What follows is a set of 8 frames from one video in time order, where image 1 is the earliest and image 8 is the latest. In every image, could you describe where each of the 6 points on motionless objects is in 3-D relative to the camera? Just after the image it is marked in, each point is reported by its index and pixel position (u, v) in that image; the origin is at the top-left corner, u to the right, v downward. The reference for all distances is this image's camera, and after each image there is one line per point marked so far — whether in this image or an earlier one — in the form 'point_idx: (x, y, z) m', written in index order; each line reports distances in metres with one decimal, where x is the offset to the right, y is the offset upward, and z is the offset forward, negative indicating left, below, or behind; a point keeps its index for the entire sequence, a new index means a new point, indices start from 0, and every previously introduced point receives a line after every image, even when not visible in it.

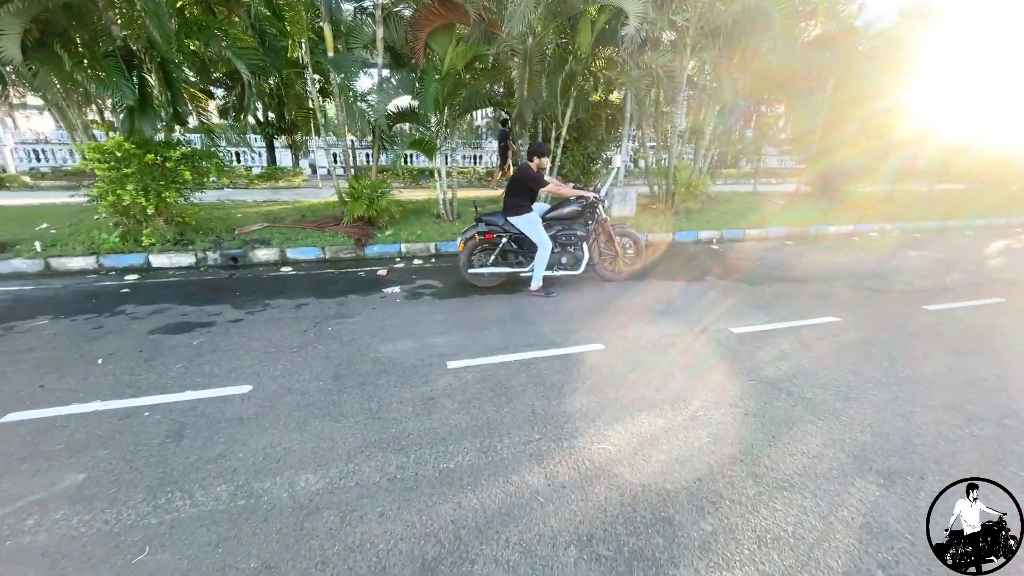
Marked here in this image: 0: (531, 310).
0: (+0.2, -0.2, +5.0) m
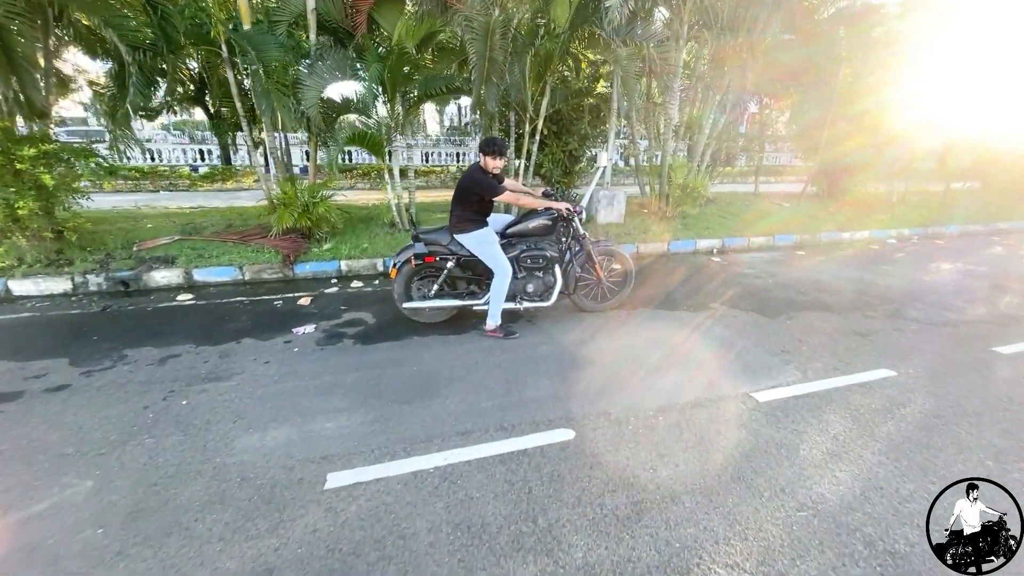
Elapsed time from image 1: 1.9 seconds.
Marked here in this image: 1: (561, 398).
0: (-0.3, -0.6, +3.7) m
1: (+0.3, -0.8, +3.2) m
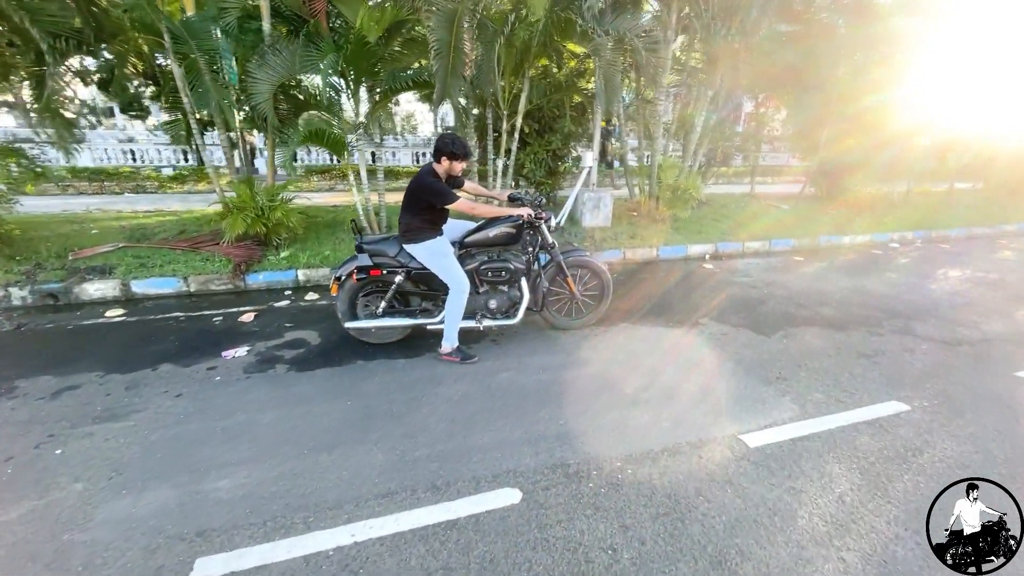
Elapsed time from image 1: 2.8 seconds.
0: (-0.6, -0.8, +3.2) m
1: (0.0, -0.9, +2.7) m
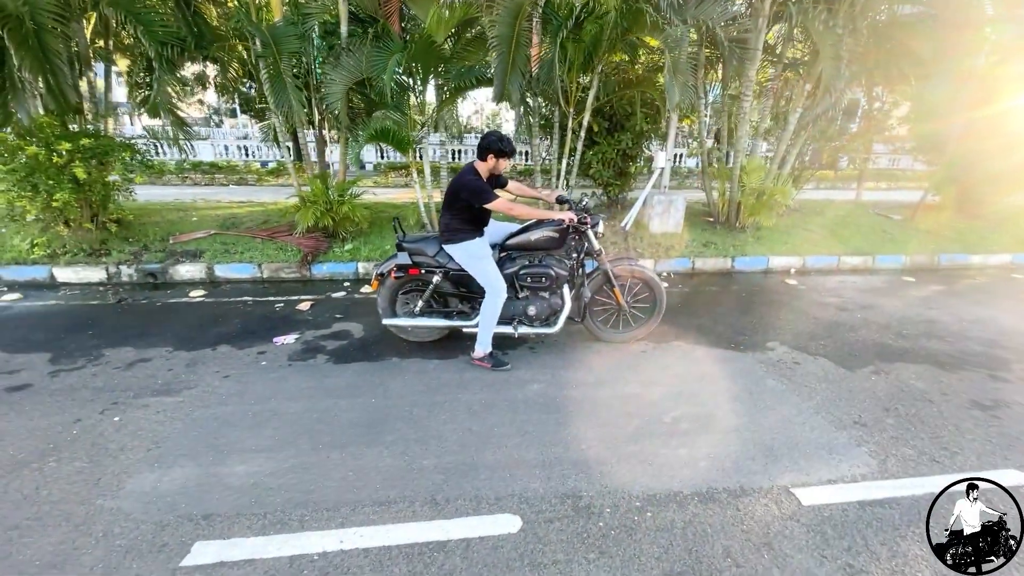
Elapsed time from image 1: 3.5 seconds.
0: (-0.4, -0.8, +3.1) m
1: (+0.1, -1.0, +2.5) m
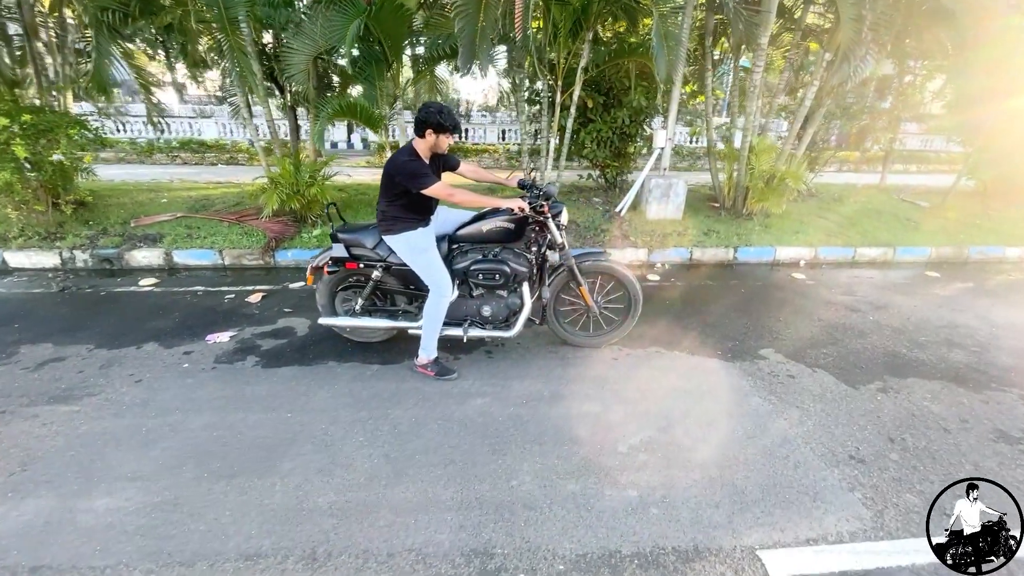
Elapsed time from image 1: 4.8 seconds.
0: (-0.8, -0.8, +2.7) m
1: (-0.4, -1.0, +2.1) m
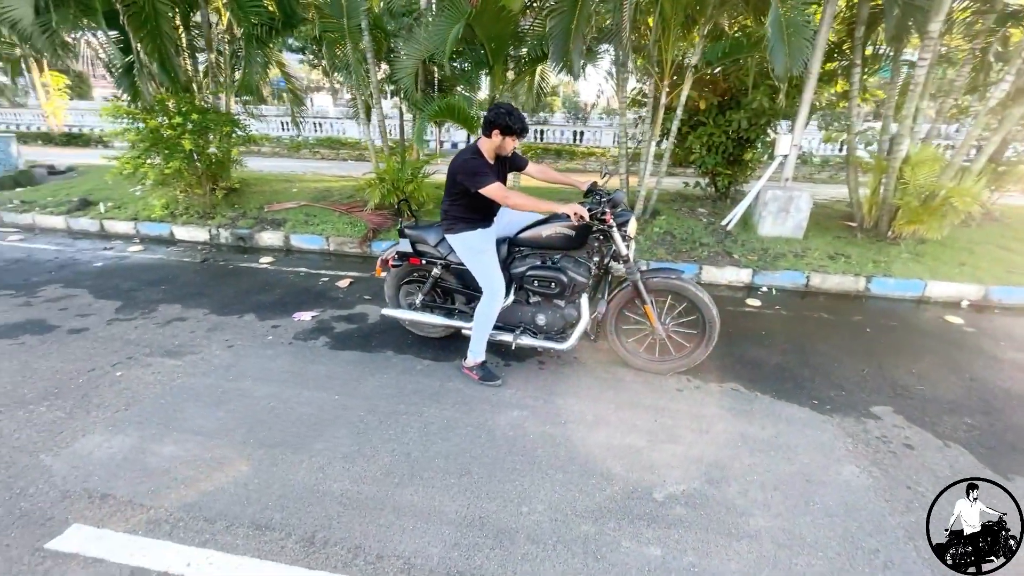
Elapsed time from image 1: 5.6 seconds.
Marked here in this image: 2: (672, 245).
0: (-0.6, -0.8, +2.8) m
1: (-0.3, -1.0, +2.0) m
2: (+2.1, +0.6, +5.8) m
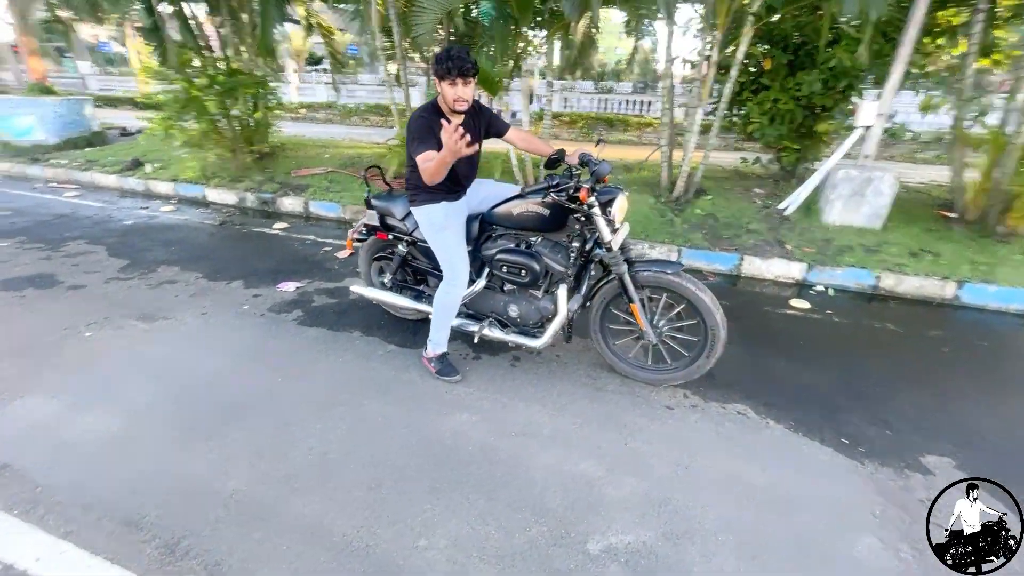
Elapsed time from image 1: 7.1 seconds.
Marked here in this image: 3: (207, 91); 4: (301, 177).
0: (-0.9, -0.6, +2.5) m
1: (-0.7, -1.0, +1.7) m
2: (+2.3, +0.7, +5.0) m
3: (-4.0, +2.6, +5.8) m
4: (-3.2, +1.7, +6.6) m
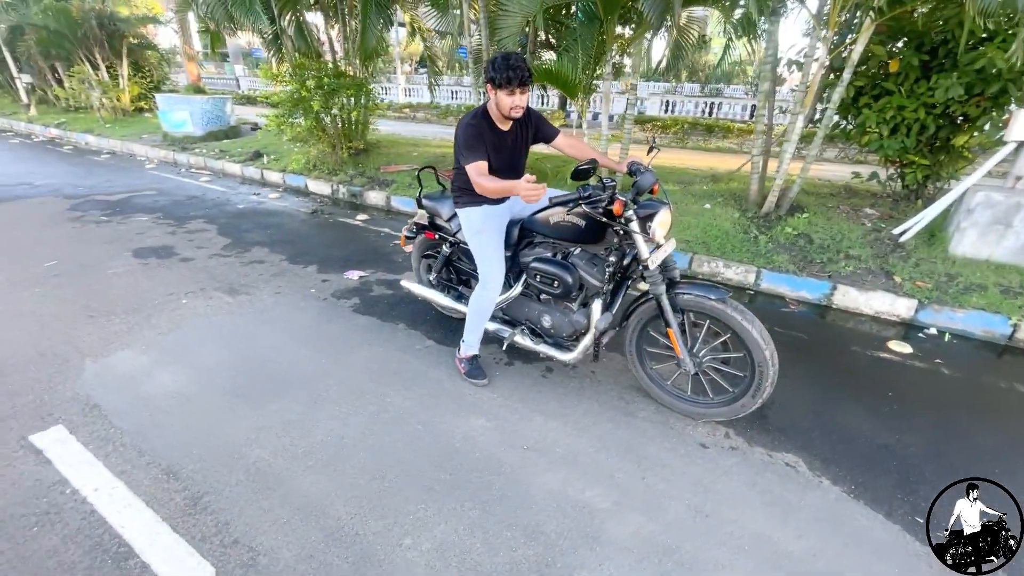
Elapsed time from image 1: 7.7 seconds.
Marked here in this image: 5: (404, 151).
0: (-0.8, -0.6, +2.6) m
1: (-0.8, -0.9, +1.8) m
2: (+3.0, +0.4, +4.5) m
3: (-2.9, +2.9, +6.5) m
4: (-2.0, +1.9, +7.1) m
5: (-2.0, +2.5, +8.1) m
